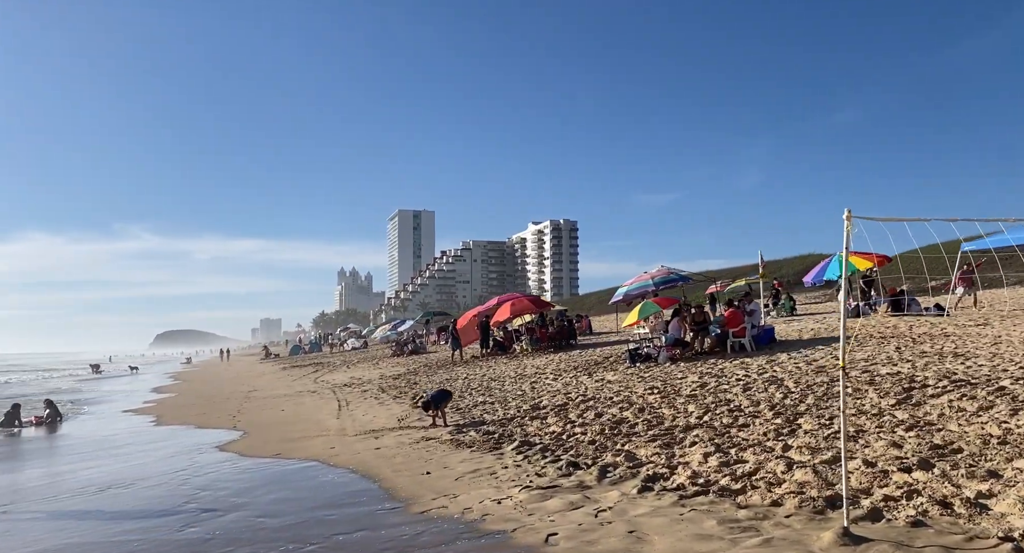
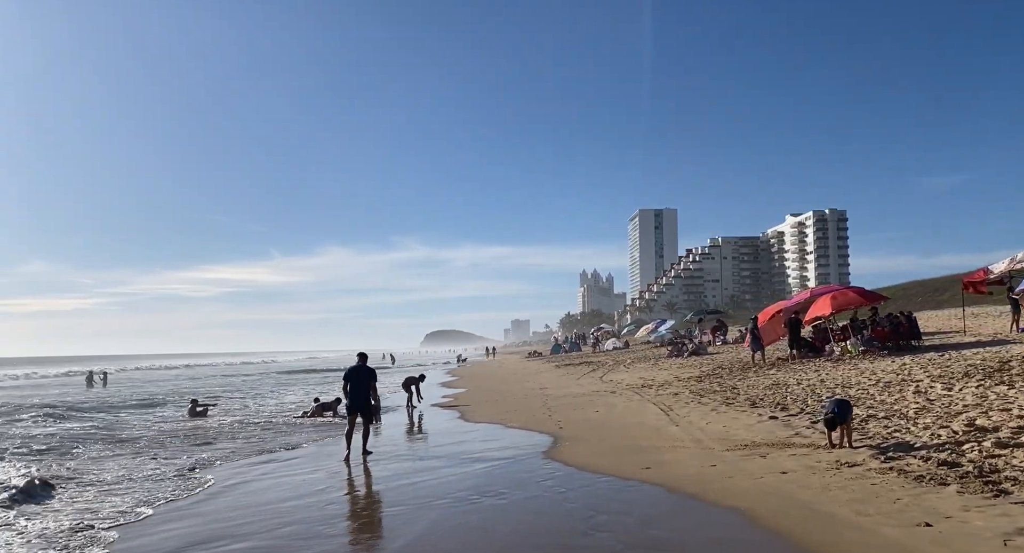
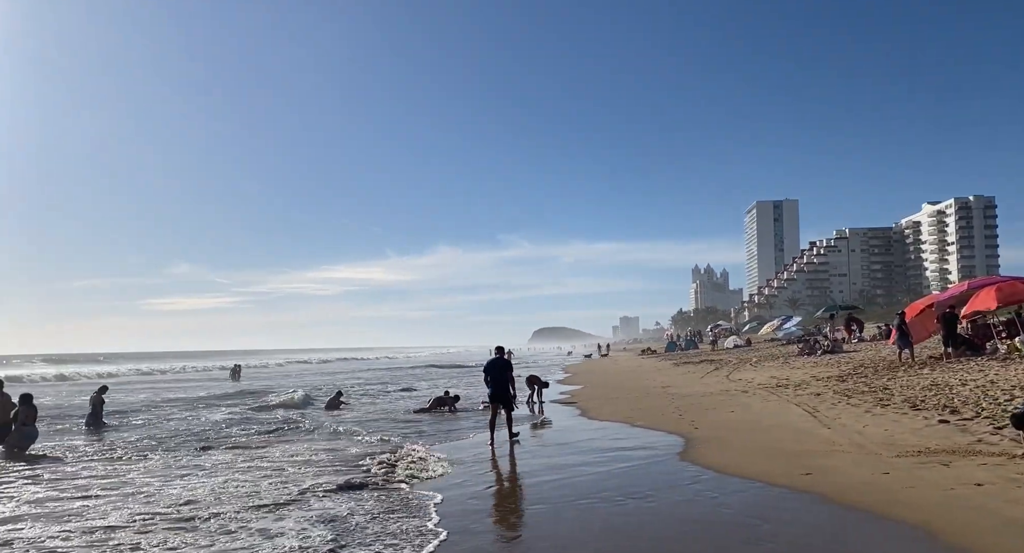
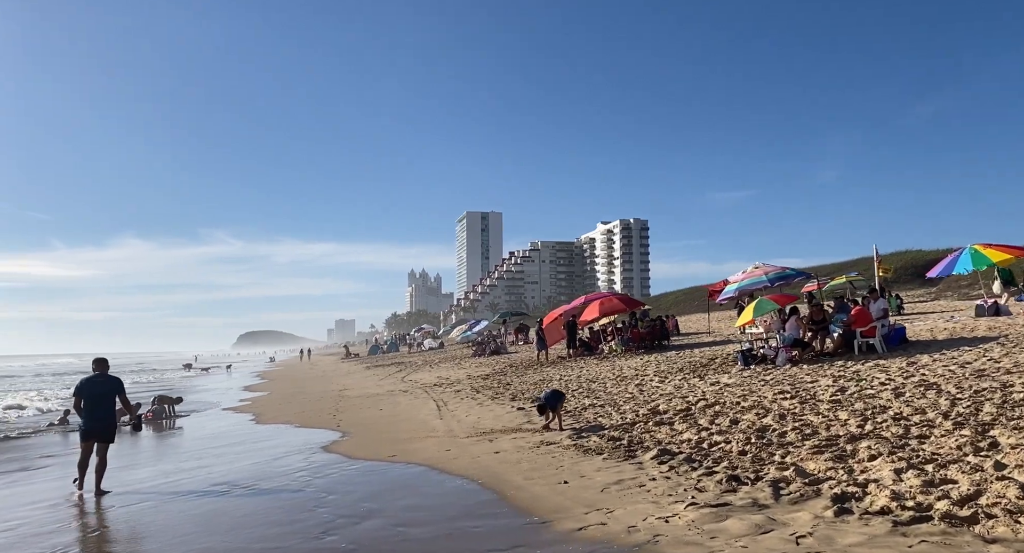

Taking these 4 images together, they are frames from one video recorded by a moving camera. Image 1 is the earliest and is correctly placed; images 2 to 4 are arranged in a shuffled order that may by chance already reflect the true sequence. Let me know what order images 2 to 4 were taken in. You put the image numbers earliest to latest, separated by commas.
4, 2, 3
